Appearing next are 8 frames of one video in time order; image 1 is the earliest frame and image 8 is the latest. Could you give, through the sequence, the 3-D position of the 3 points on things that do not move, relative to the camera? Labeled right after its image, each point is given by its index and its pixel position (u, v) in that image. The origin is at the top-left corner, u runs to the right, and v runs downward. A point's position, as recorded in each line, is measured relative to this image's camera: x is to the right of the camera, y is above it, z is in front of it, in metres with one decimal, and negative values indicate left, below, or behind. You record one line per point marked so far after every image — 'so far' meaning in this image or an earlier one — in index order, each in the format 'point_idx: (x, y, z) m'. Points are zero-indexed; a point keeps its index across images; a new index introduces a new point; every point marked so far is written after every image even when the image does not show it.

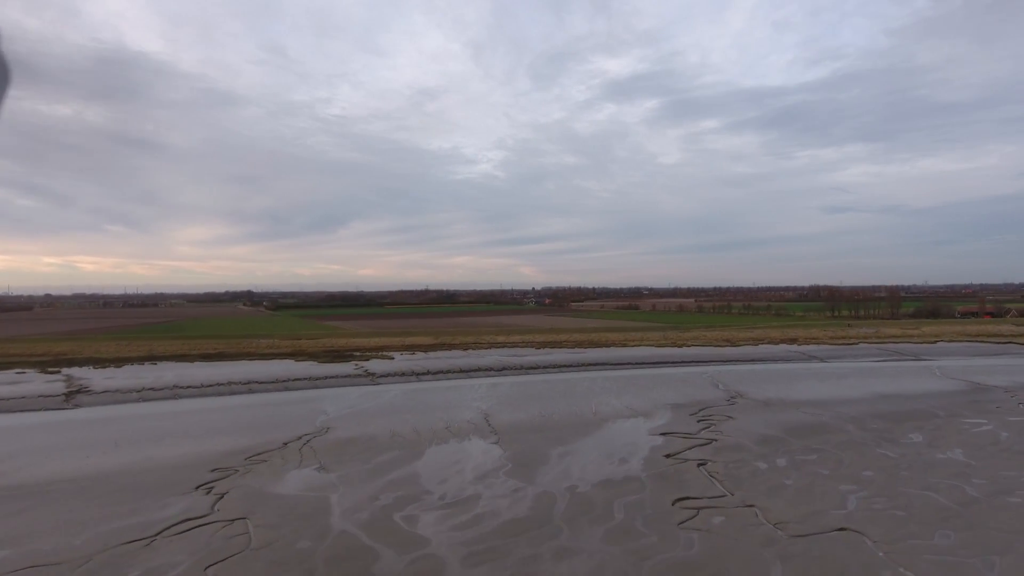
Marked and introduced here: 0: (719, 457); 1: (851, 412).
0: (+3.5, -2.9, +11.0) m
1: (+7.9, -2.9, +15.1) m
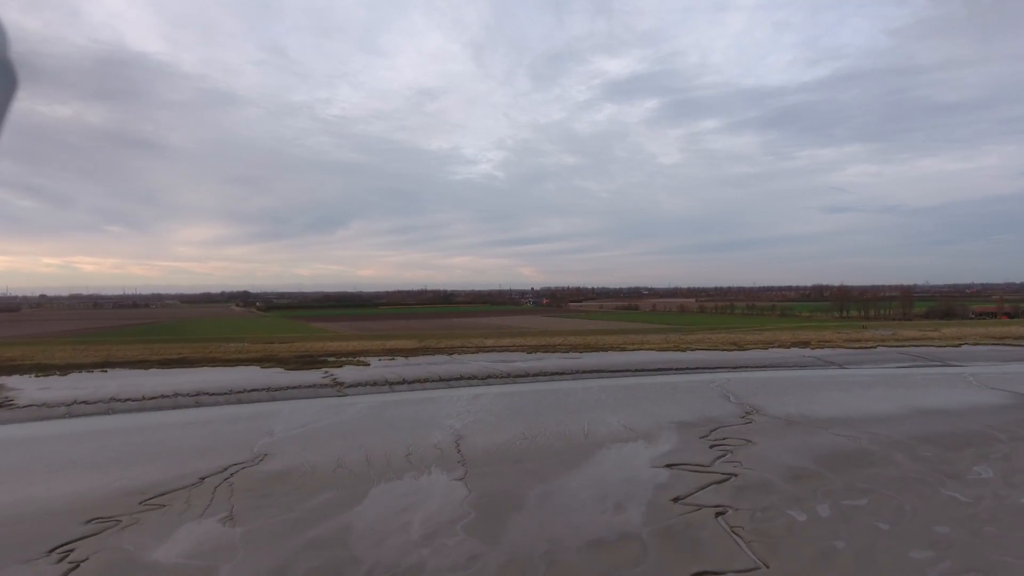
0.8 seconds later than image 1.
0: (+3.0, -2.8, +8.6) m
1: (+7.4, -2.9, +12.7) m
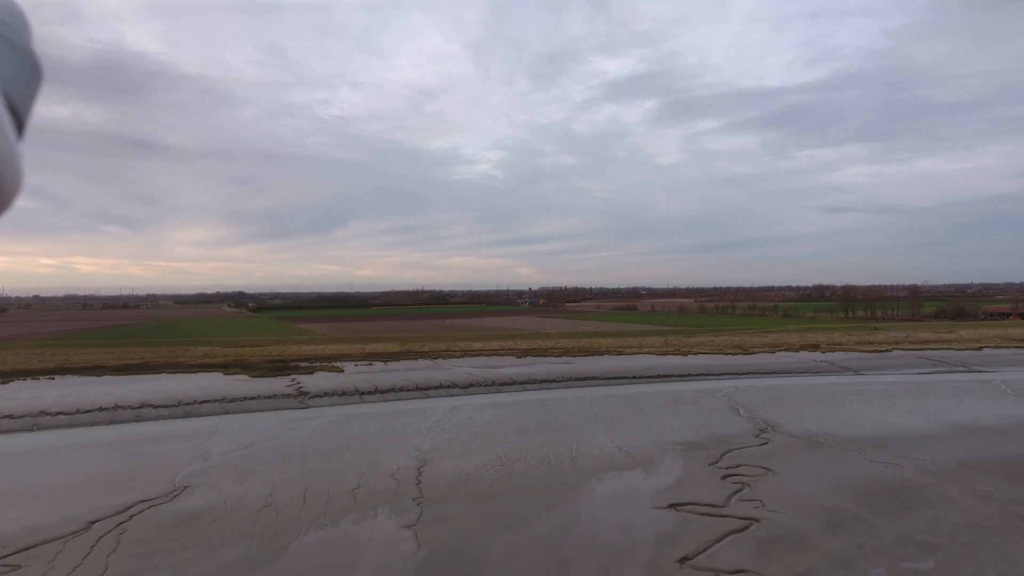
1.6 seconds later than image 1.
0: (+2.6, -2.8, +6.5) m
1: (+7.0, -2.8, +10.6) m
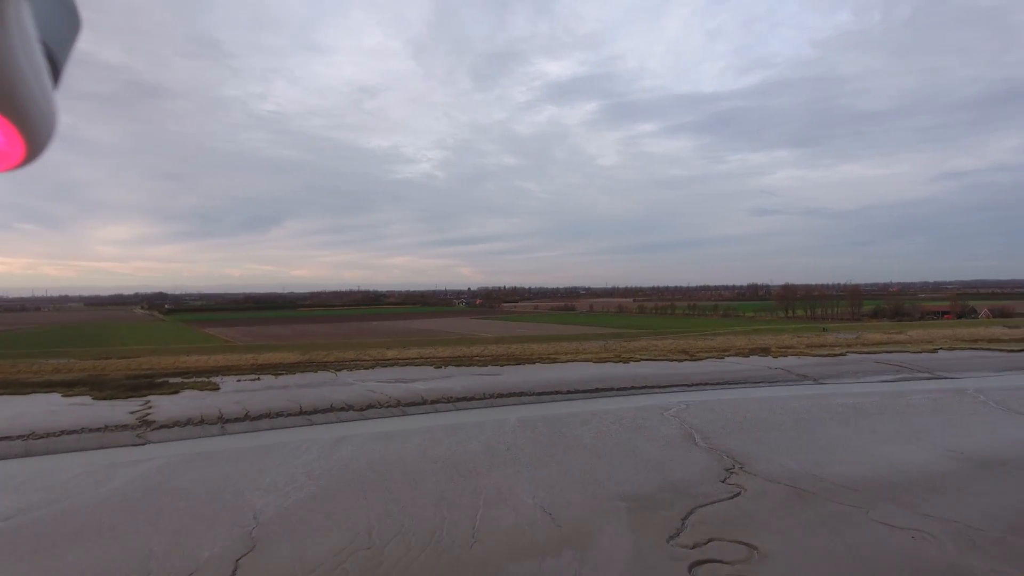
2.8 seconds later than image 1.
0: (+1.5, -2.8, +3.2) m
1: (+5.5, -2.8, +7.7) m
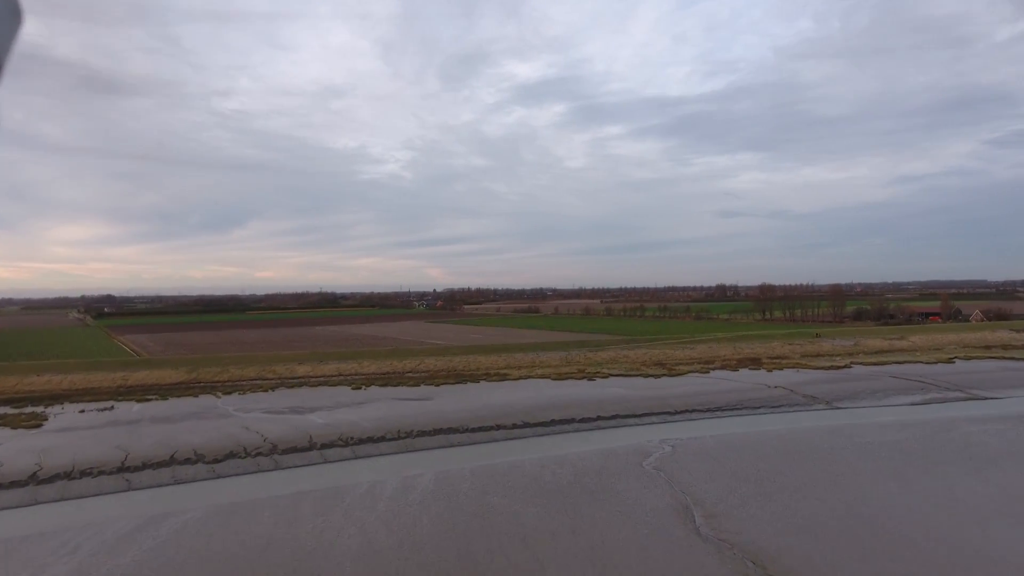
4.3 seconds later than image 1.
0: (+0.7, -2.7, -1.3) m
1: (+4.5, -2.7, +3.3) m
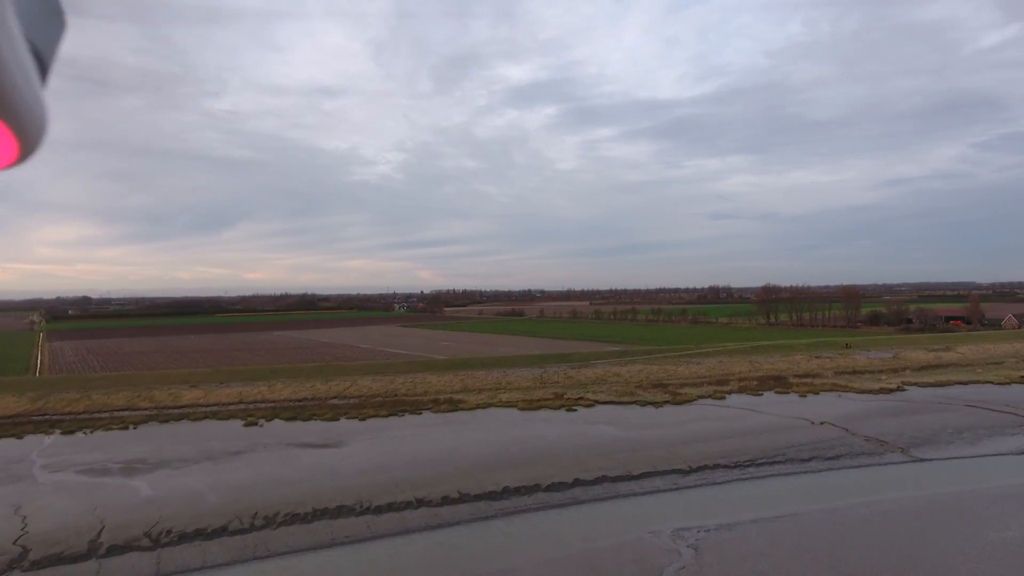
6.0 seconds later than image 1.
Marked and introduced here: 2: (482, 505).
0: (-0.1, -2.7, -6.1) m
1: (+3.6, -2.7, -1.4) m
2: (-0.3, -2.9, +8.7) m
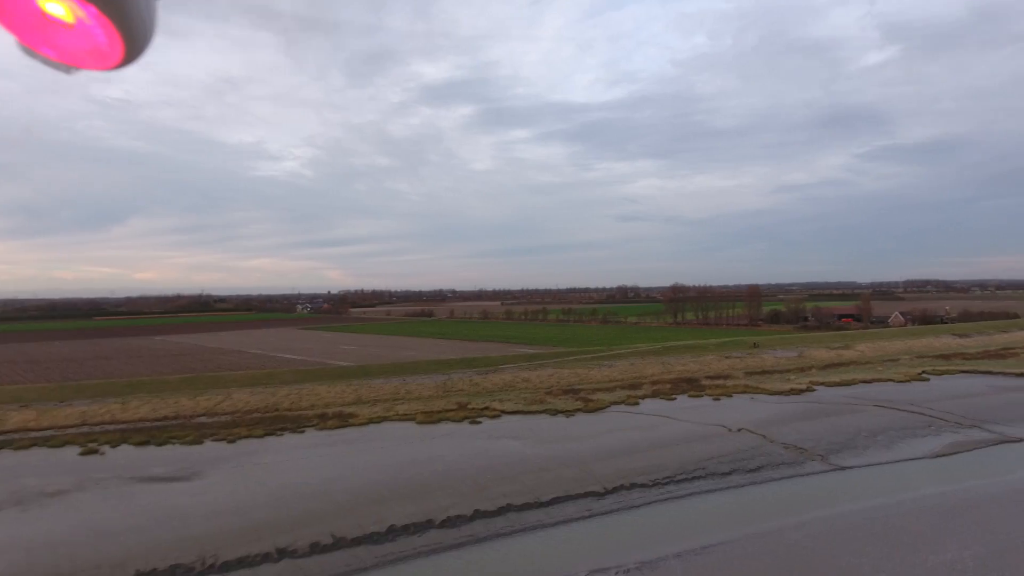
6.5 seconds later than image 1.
0: (+0.6, -2.7, -7.5) m
1: (+3.7, -2.7, -2.4) m
2: (-1.6, -2.9, +7.2) m
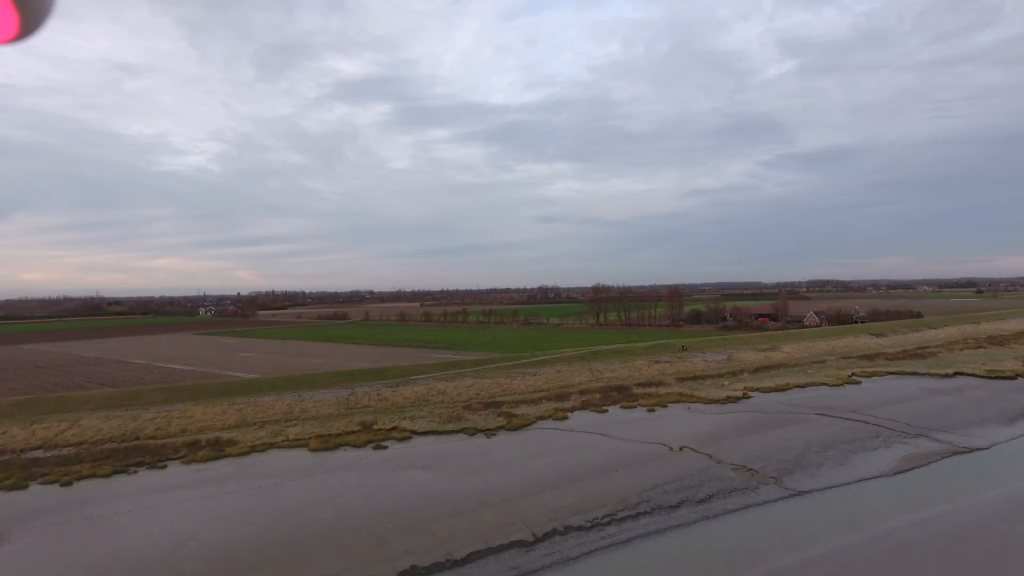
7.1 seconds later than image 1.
0: (+1.6, -2.6, -9.2) m
1: (+4.0, -2.7, -3.7) m
2: (-2.4, -2.9, +5.1) m
